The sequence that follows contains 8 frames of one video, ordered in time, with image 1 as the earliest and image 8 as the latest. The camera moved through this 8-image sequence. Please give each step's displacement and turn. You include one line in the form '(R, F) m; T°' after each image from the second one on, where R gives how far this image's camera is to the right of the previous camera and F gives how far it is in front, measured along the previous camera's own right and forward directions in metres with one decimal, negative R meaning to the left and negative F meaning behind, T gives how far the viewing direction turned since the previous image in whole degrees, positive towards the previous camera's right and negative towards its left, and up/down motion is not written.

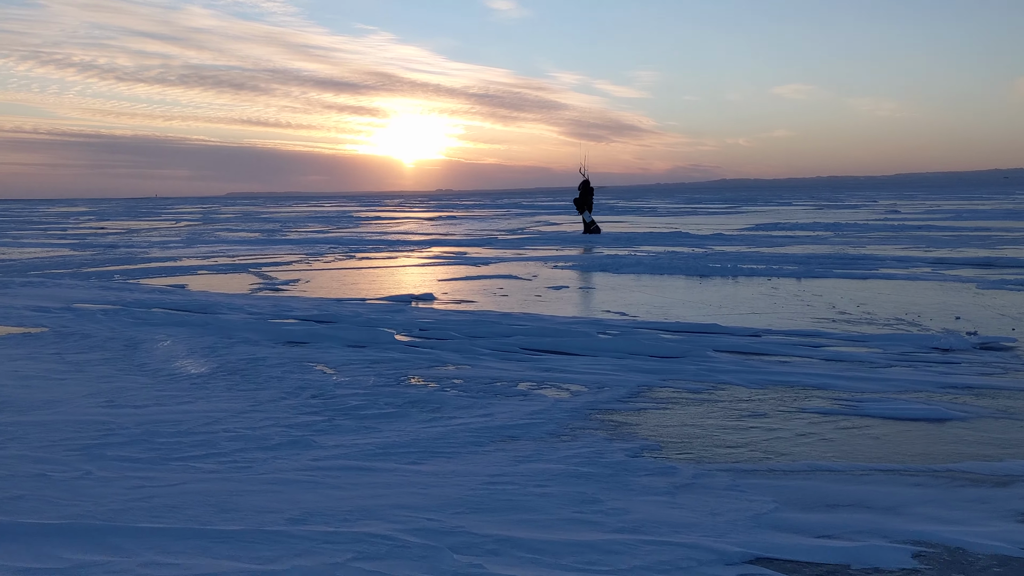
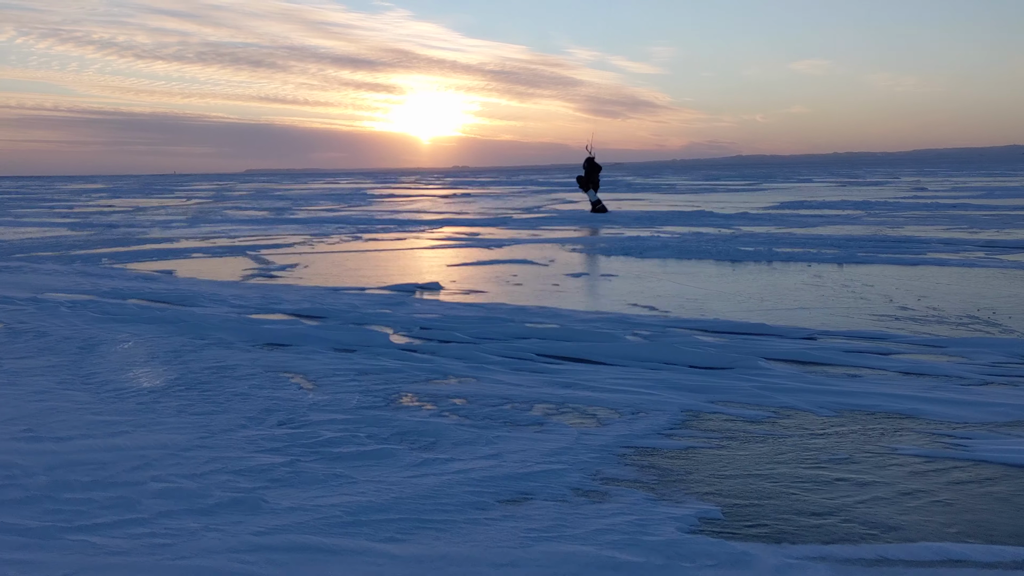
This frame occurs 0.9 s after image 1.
(0.0, +1.3) m; -1°
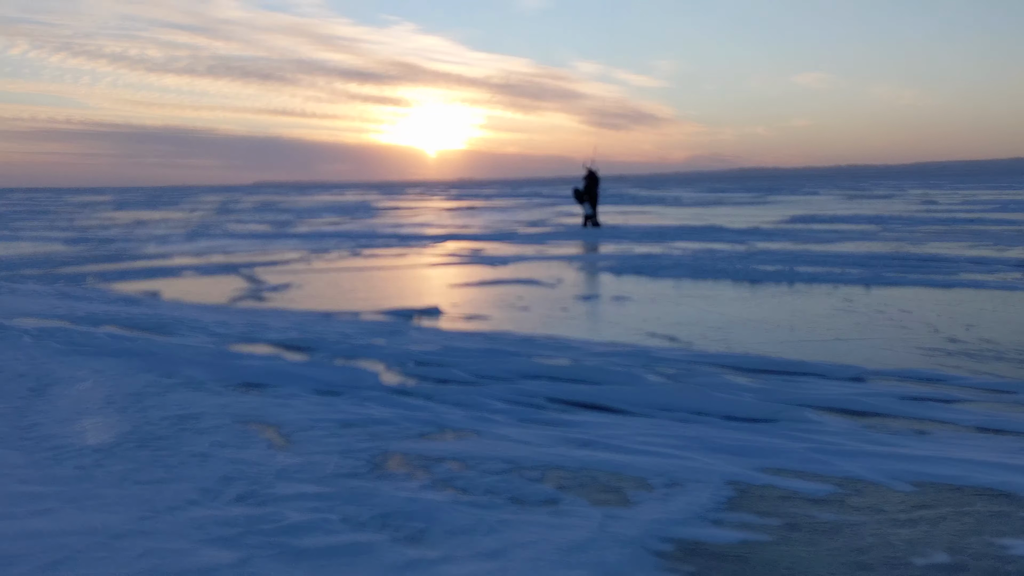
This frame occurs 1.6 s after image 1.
(0.0, +0.9) m; 0°
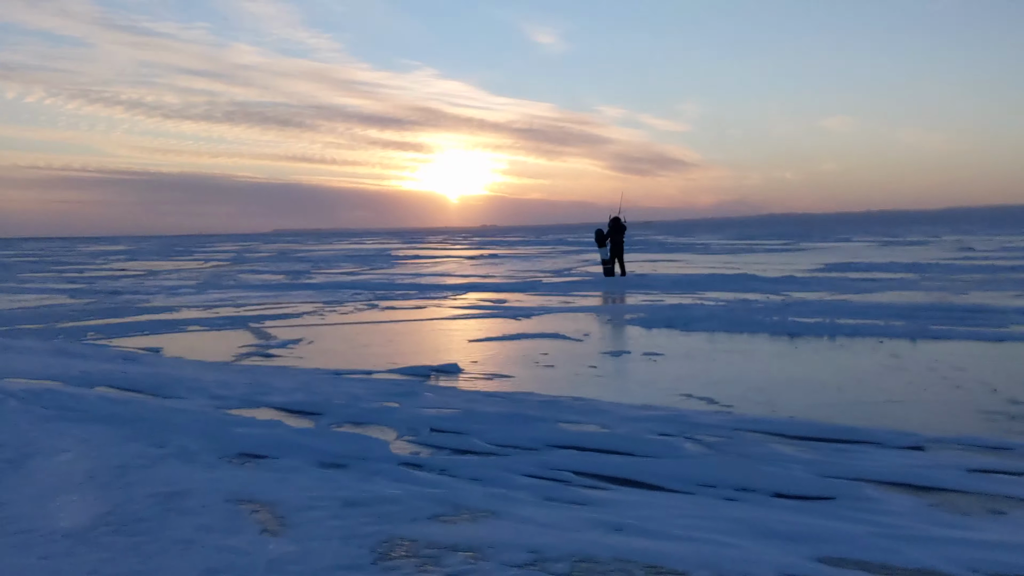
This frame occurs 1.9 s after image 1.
(0.0, +0.6) m; -1°
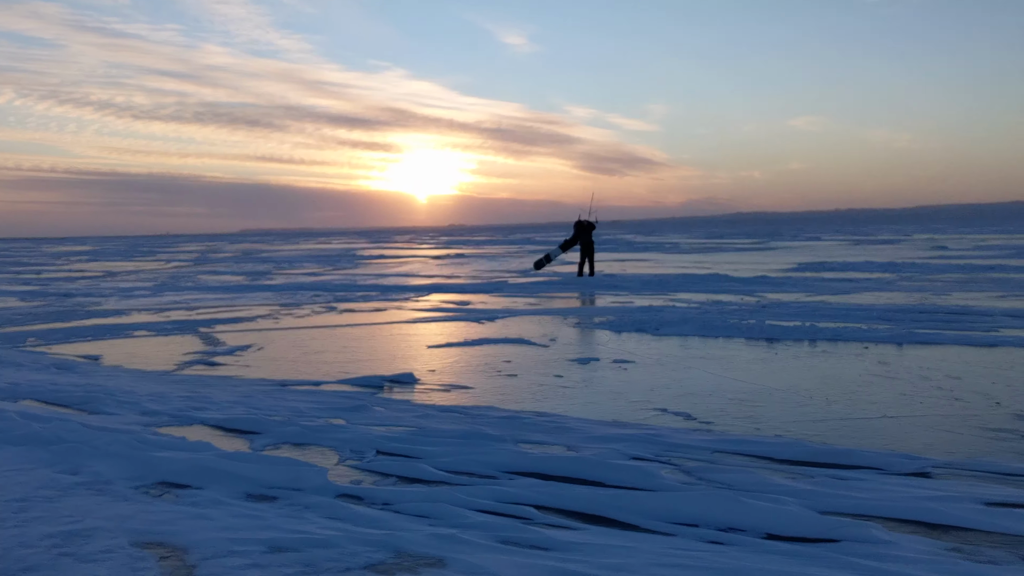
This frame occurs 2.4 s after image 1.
(+0.1, +0.7) m; +2°
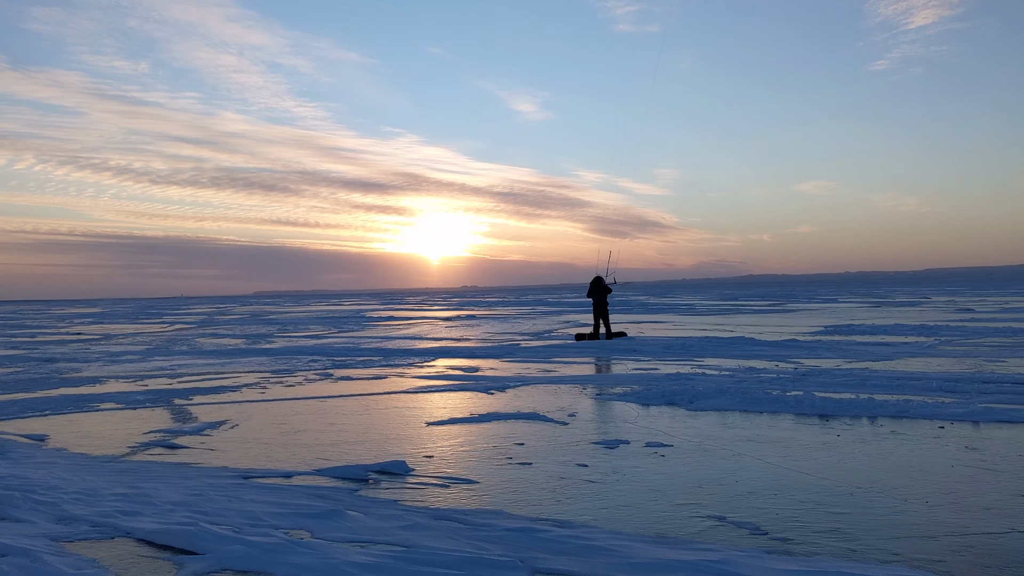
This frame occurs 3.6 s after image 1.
(0.0, +1.6) m; -1°
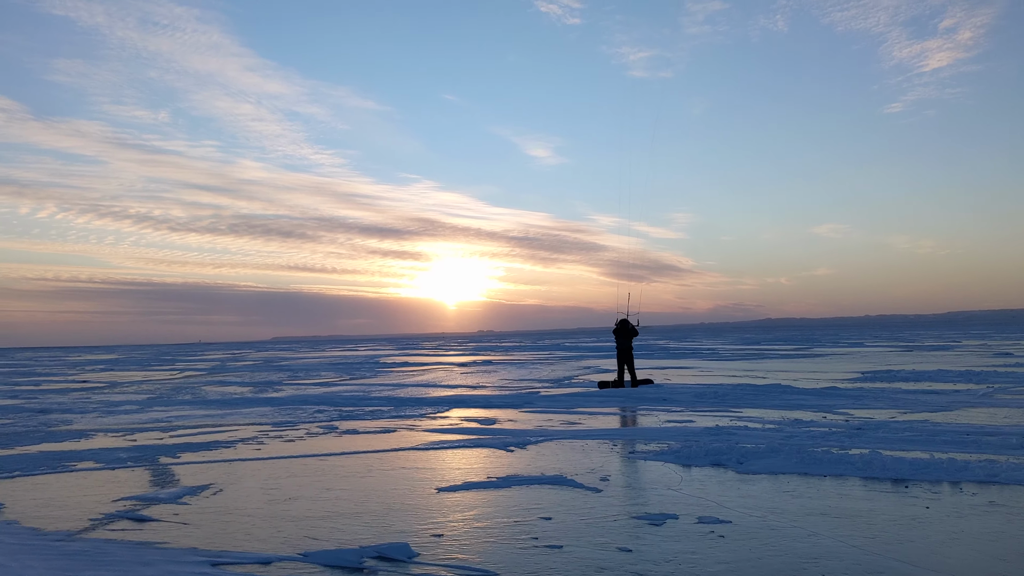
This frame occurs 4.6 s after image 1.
(-0.1, +1.3) m; -1°
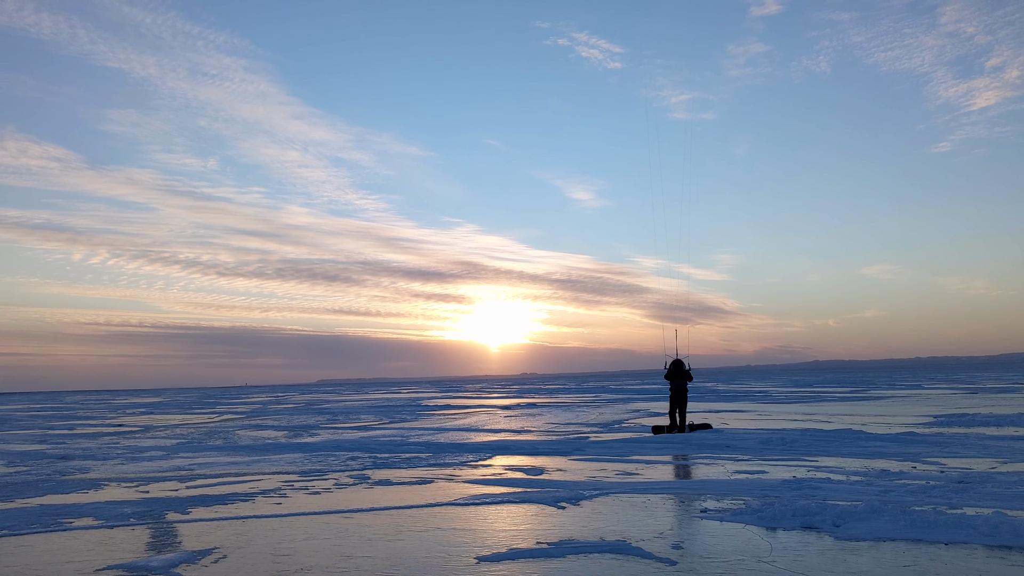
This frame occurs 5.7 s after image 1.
(-0.1, +1.4) m; -2°
